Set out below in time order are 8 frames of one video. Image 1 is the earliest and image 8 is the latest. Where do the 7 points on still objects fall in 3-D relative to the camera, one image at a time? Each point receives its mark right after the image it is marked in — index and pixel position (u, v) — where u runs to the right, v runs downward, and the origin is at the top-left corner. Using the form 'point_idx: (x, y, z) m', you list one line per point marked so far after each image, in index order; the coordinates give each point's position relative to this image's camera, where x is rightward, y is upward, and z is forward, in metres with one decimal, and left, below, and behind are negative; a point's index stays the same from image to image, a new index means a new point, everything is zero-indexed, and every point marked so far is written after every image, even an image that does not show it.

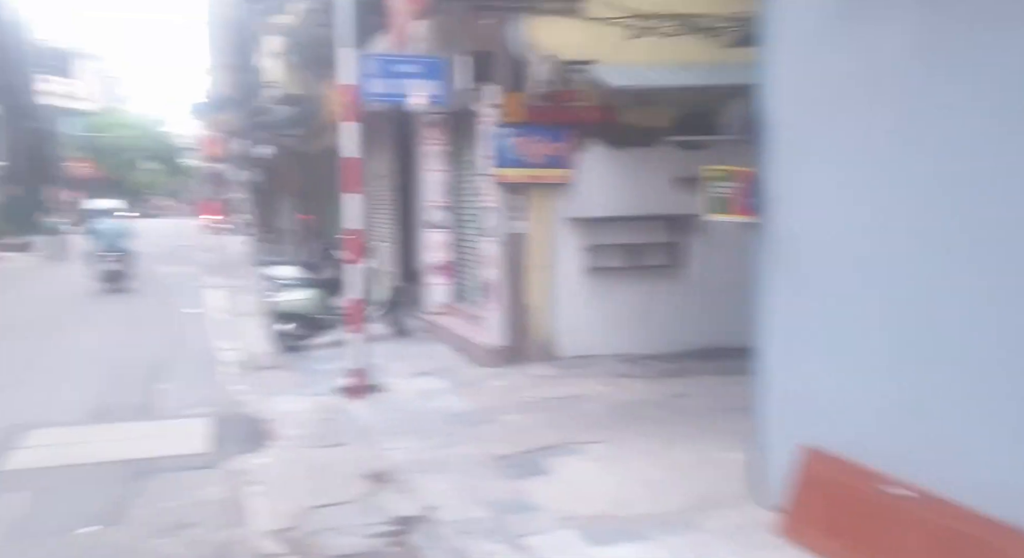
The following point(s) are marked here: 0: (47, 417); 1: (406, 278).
0: (-4.1, -1.2, +7.8) m
1: (-1.7, 0.0, +14.1) m
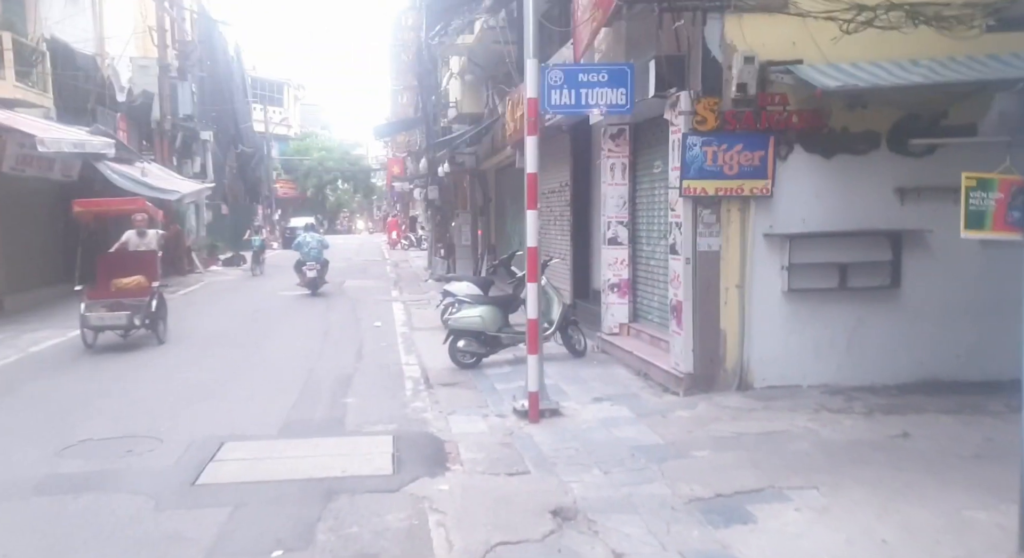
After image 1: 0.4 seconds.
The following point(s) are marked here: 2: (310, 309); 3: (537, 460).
0: (-2.4, -1.3, +7.9) m
1: (+1.1, -0.3, +13.7) m
2: (-4.2, -0.7, +18.5) m
3: (+0.2, -1.4, +7.0) m
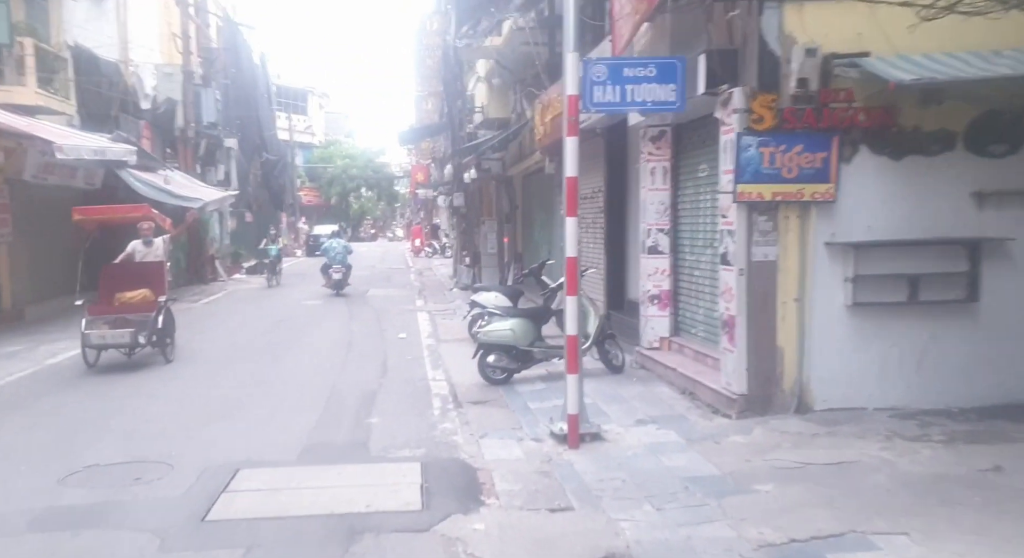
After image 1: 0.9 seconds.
0: (-2.1, -1.4, +7.3) m
1: (+1.6, -0.4, +13.0) m
2: (-3.6, -0.8, +17.9) m
3: (+0.5, -1.5, +6.3) m
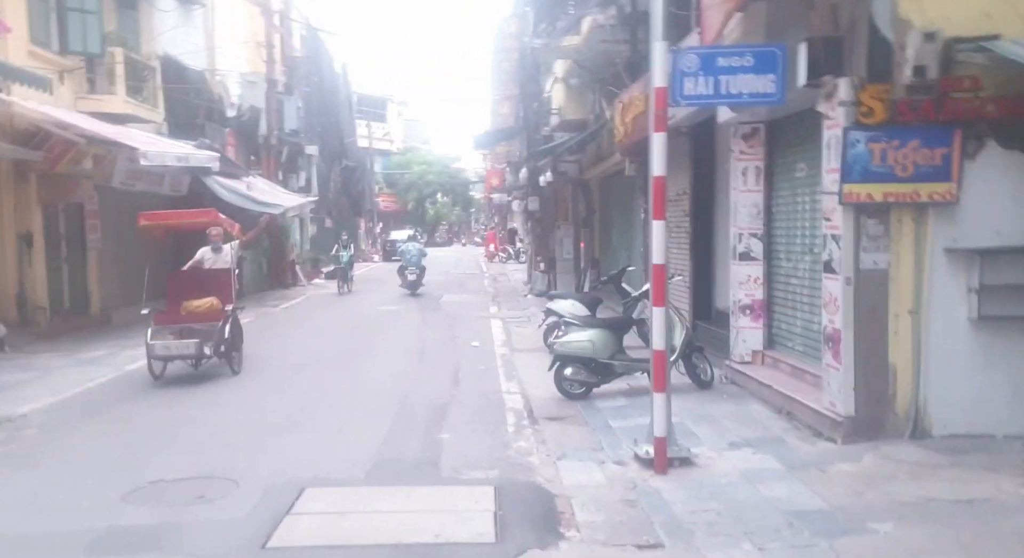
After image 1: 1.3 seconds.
0: (-1.5, -1.5, +6.9) m
1: (+2.7, -0.5, +12.2) m
2: (-2.0, -1.0, +17.6) m
3: (+1.0, -1.6, +5.7) m
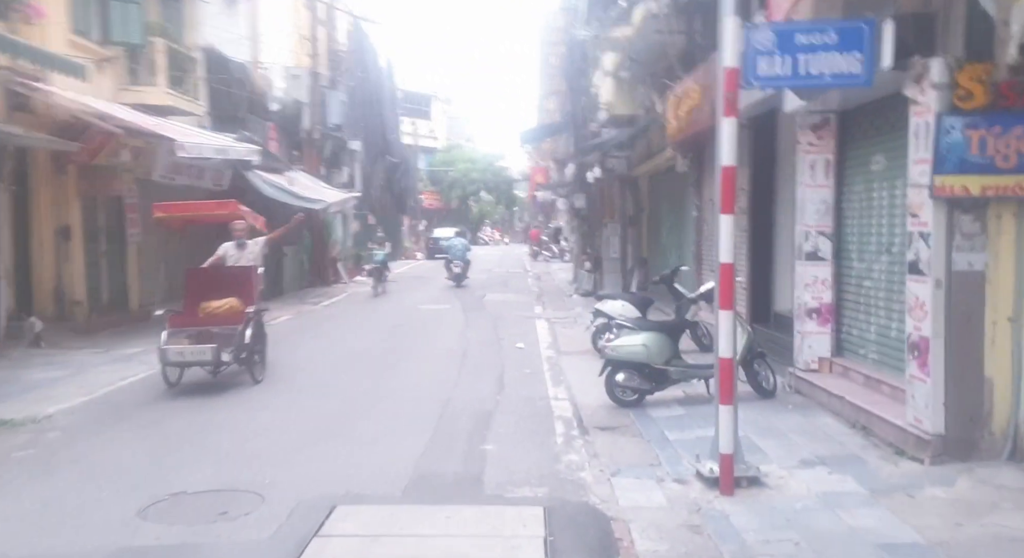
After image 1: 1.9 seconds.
0: (-1.1, -1.5, +6.4) m
1: (+3.3, -0.5, +11.5) m
2: (-1.2, -0.9, +17.1) m
3: (+1.3, -1.6, +5.1) m
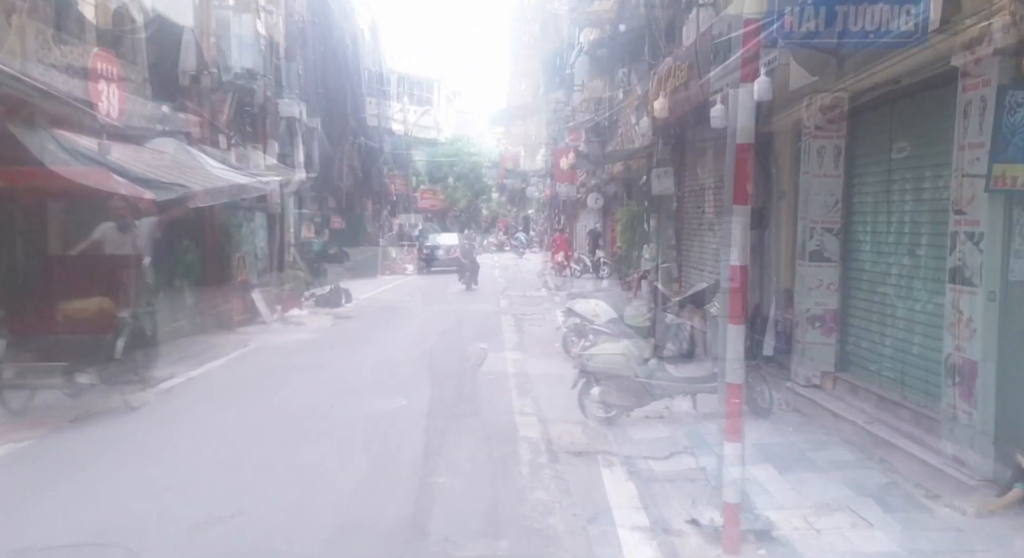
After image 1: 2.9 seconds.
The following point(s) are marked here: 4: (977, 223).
0: (-1.4, -1.5, +5.1) m
1: (+2.8, -0.6, +10.4) m
2: (-1.8, -0.8, +15.8) m
3: (+1.1, -1.6, +3.9) m
4: (+2.8, +0.3, +5.2) m
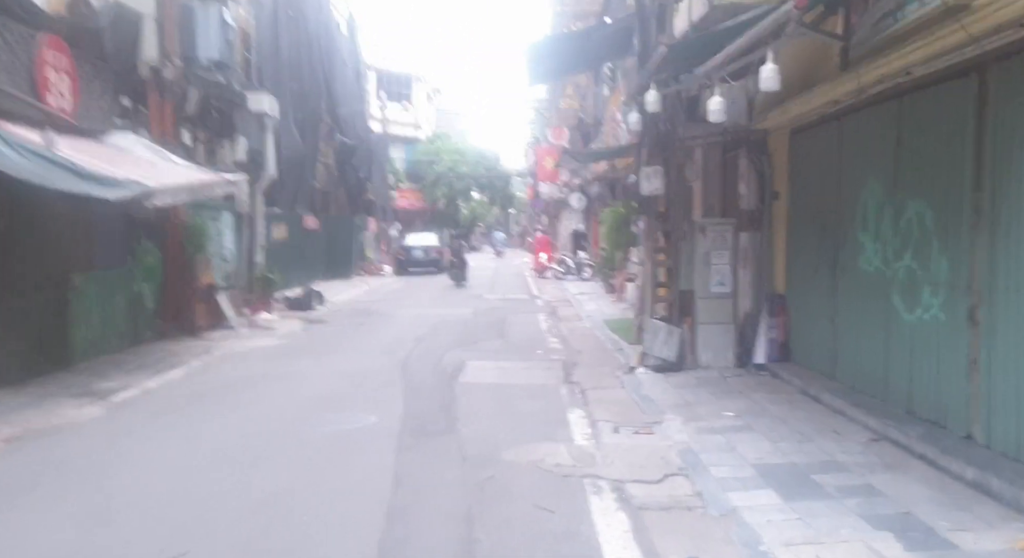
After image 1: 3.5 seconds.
0: (-1.5, -1.5, +4.4) m
1: (+2.6, -0.6, +9.8) m
2: (-2.2, -0.9, +15.1) m
3: (+1.0, -1.7, +3.3) m
4: (+2.6, +0.3, +4.6) m
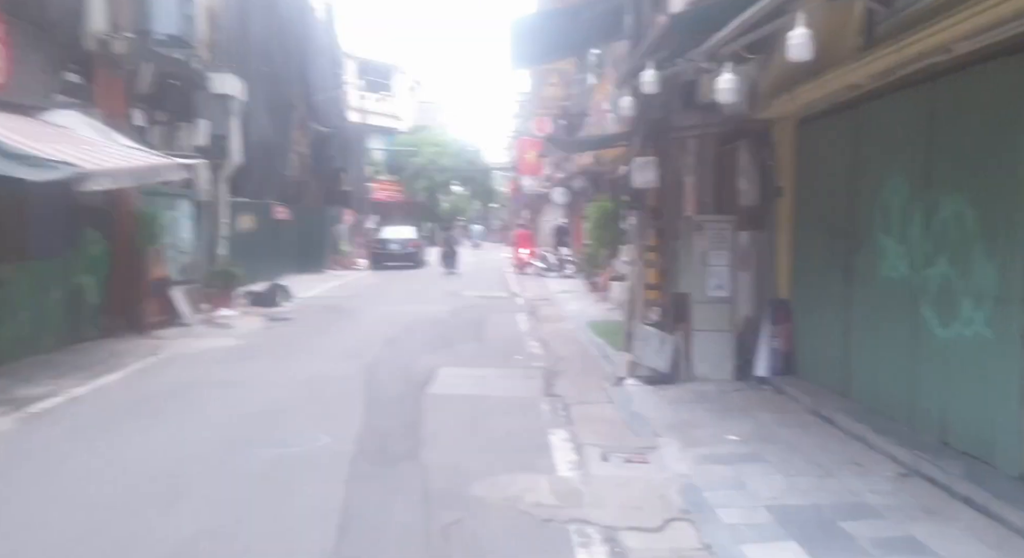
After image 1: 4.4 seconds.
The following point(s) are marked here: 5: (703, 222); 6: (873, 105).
0: (-1.7, -1.6, +3.3) m
1: (+2.3, -0.6, +8.8) m
2: (-2.6, -0.8, +13.9) m
3: (+0.9, -1.8, +2.2) m
4: (+2.5, +0.2, +3.6) m
5: (+2.1, +0.6, +10.0) m
6: (+3.2, +1.5, +7.9) m
